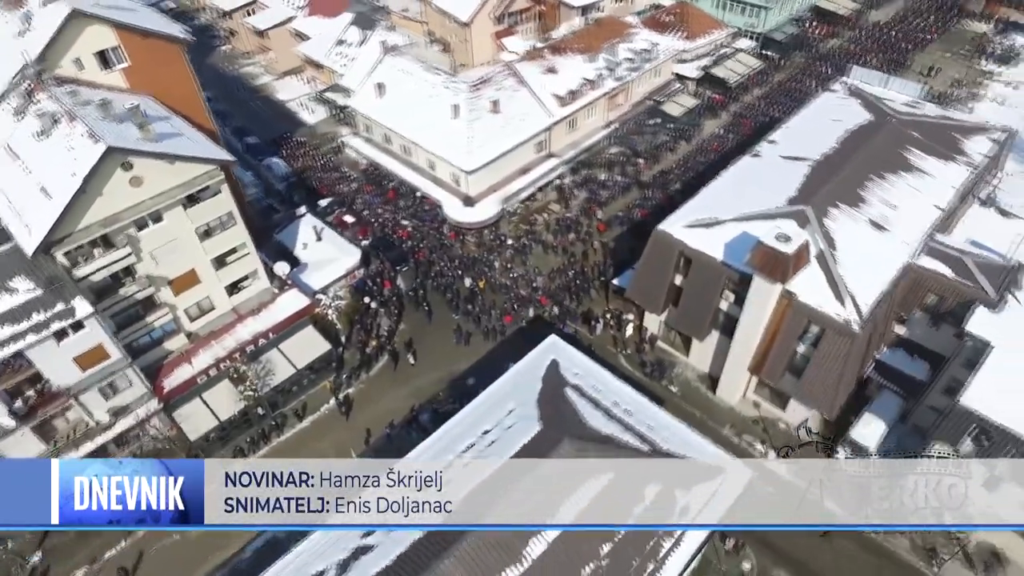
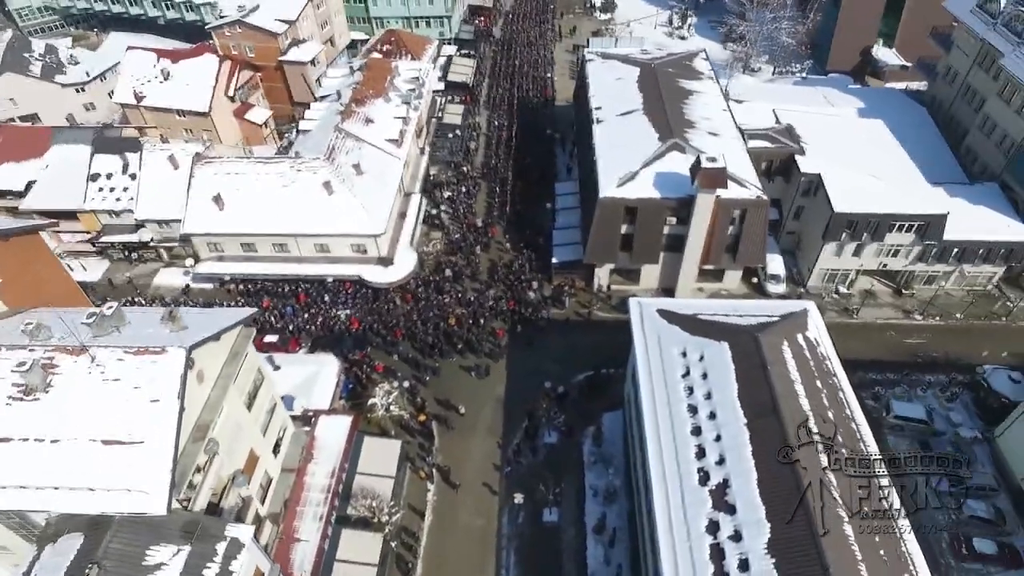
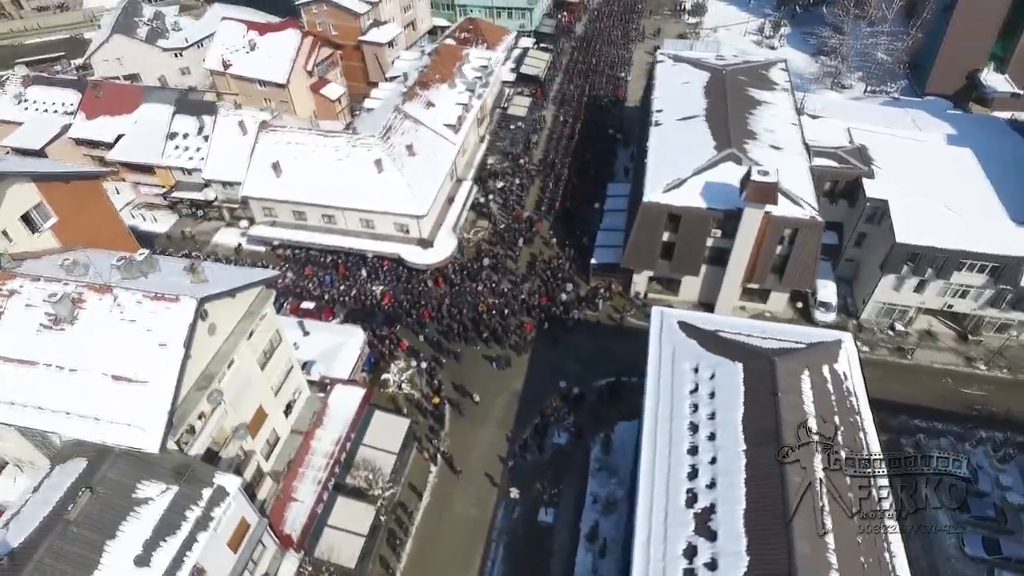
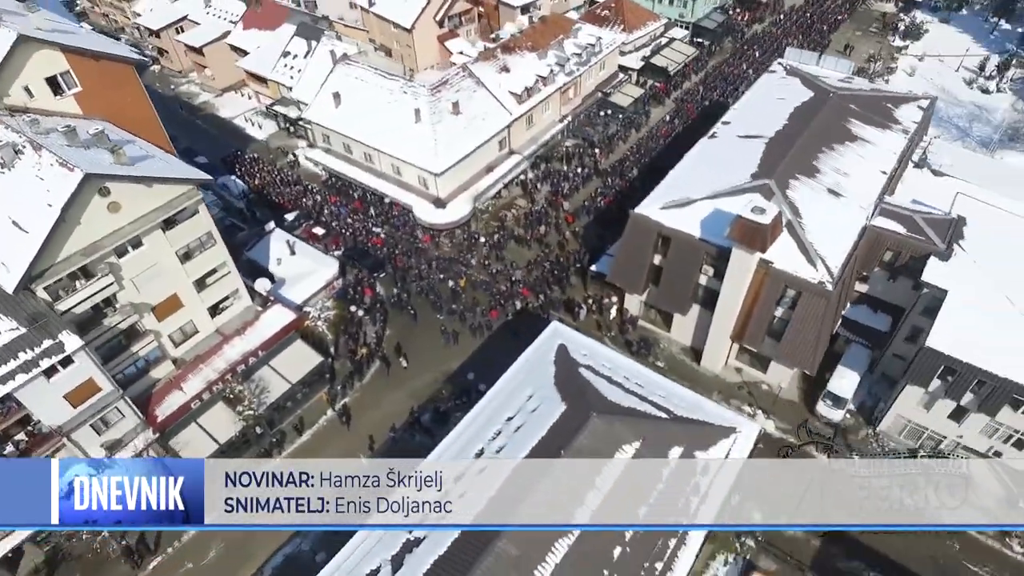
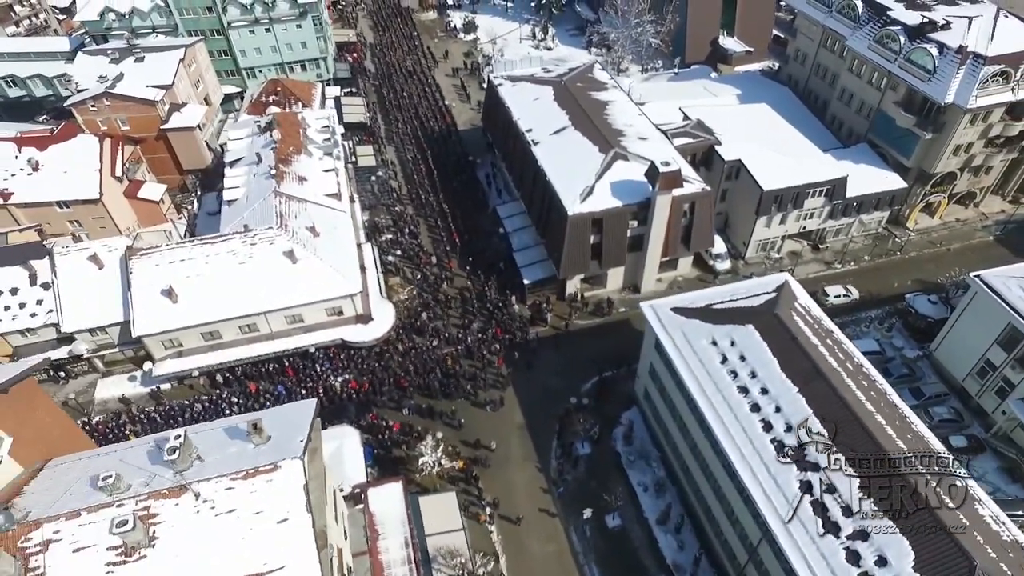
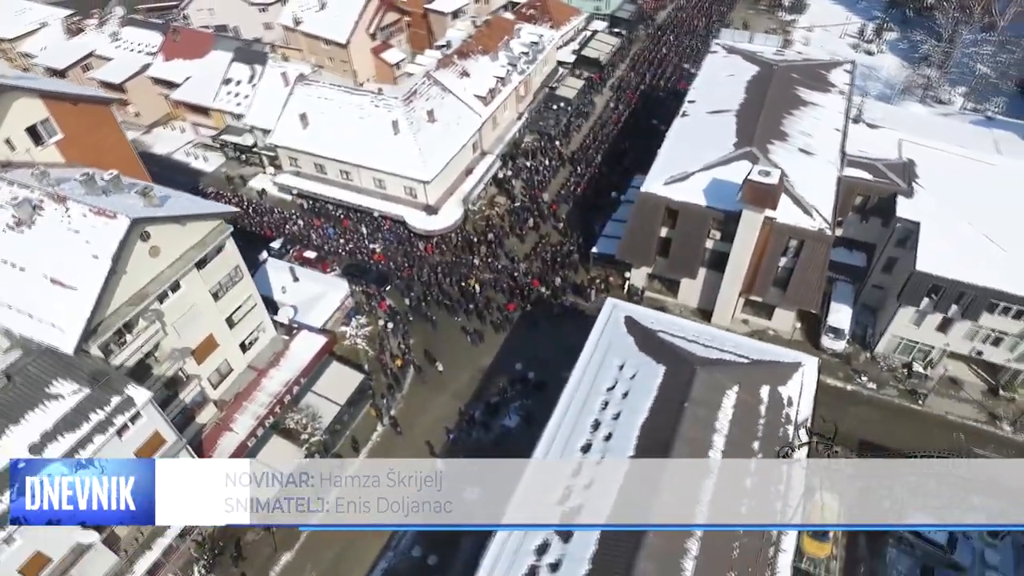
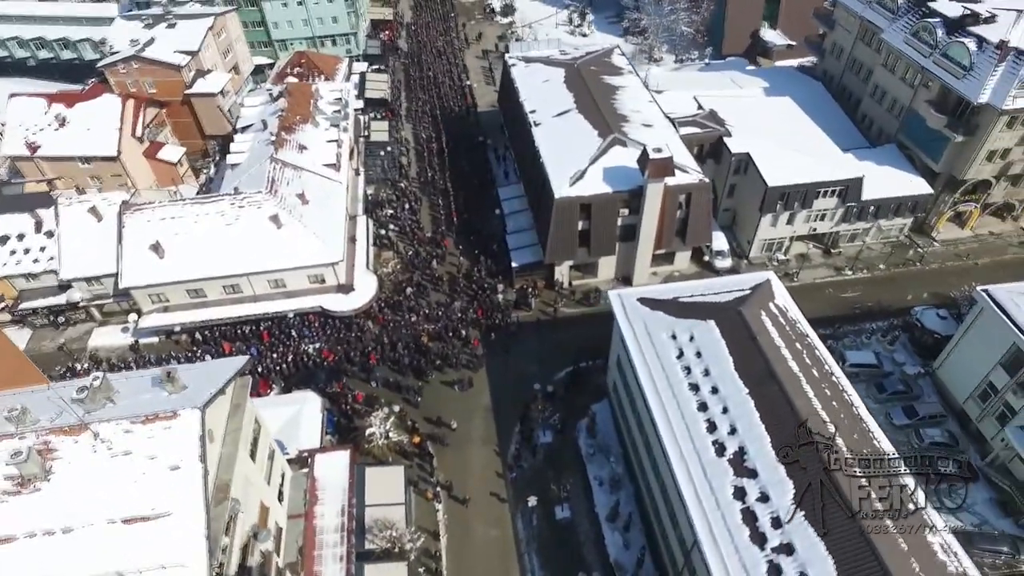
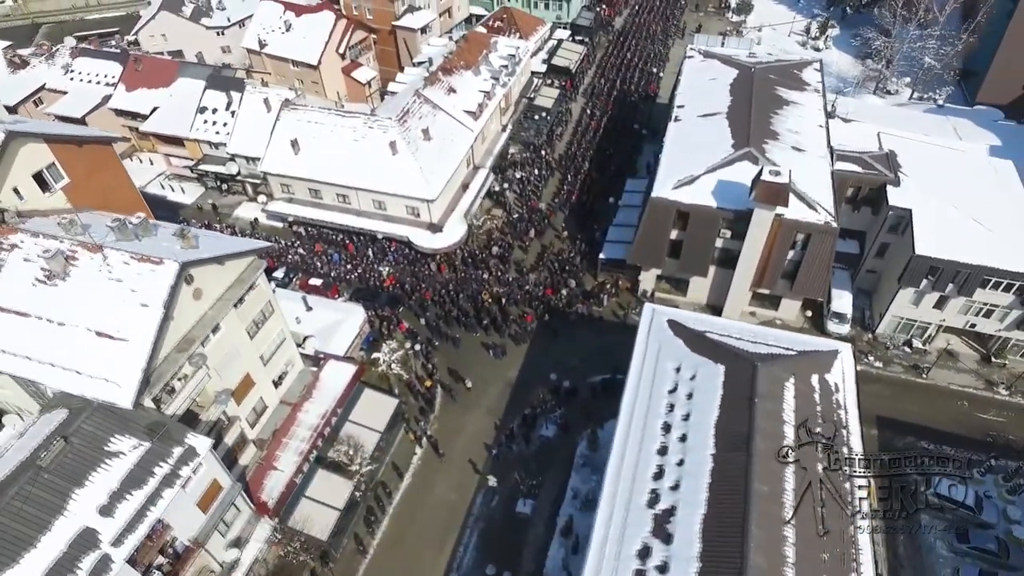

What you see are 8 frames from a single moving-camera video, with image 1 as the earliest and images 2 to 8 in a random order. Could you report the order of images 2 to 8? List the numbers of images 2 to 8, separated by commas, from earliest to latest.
4, 6, 8, 3, 2, 7, 5
